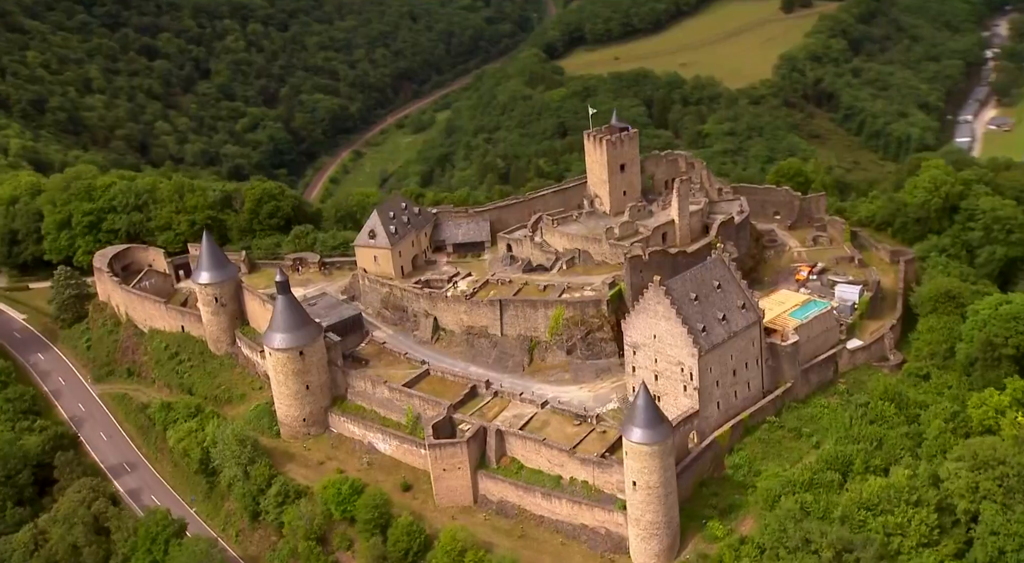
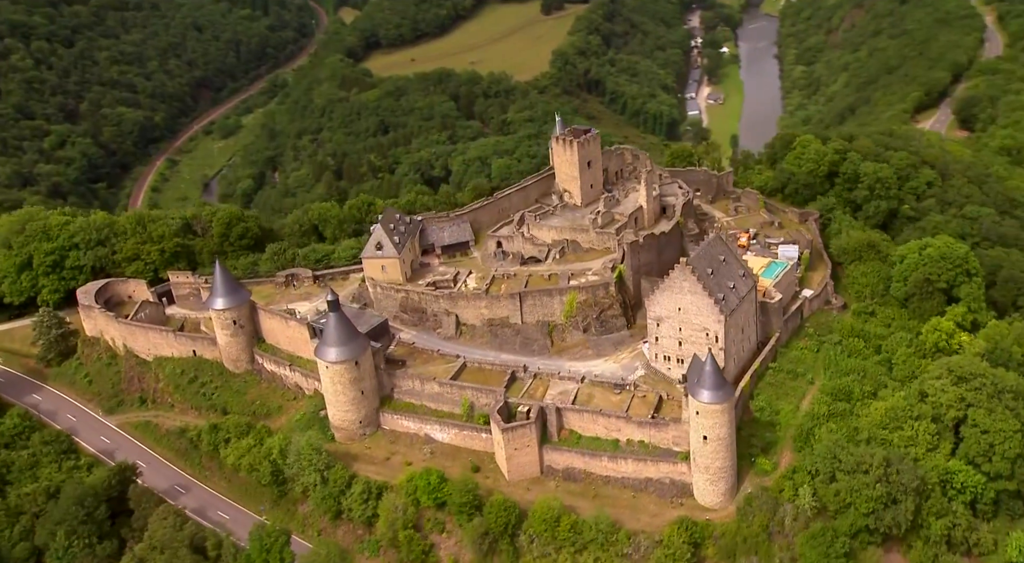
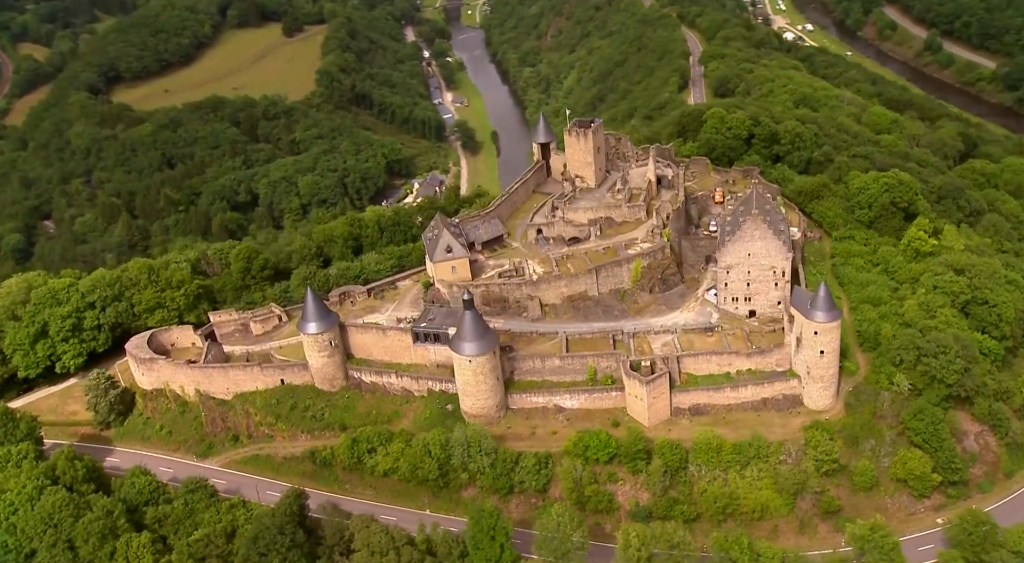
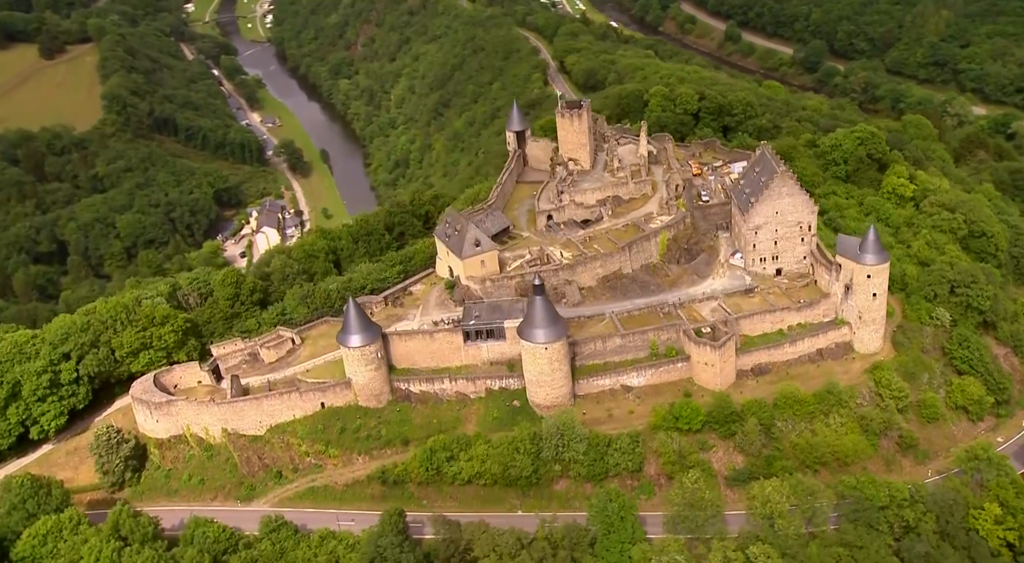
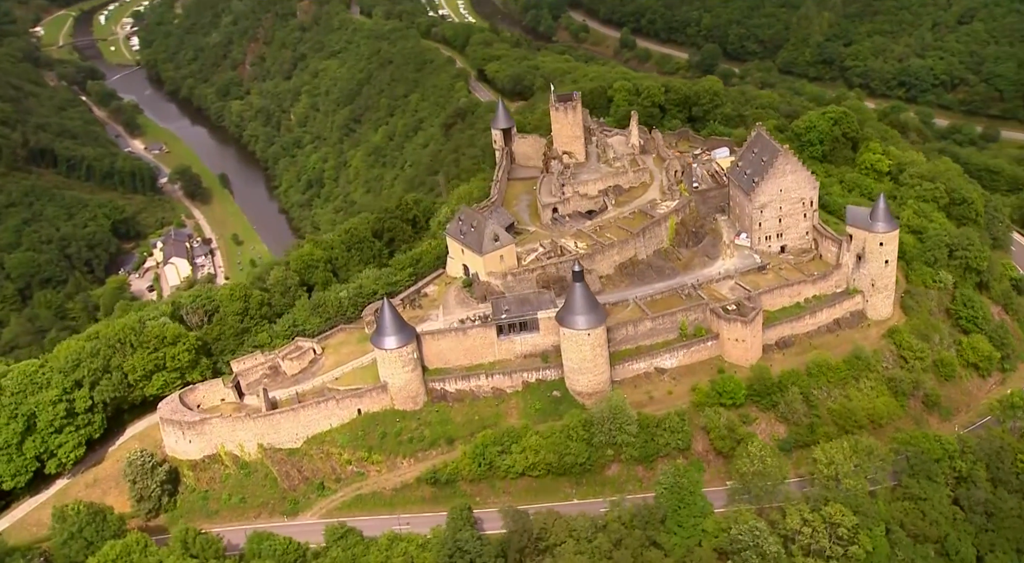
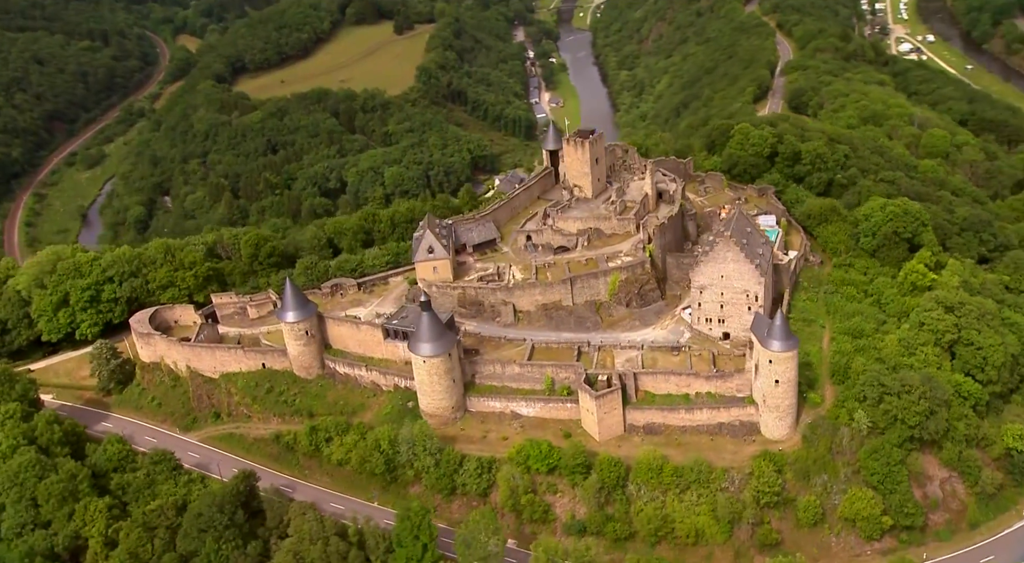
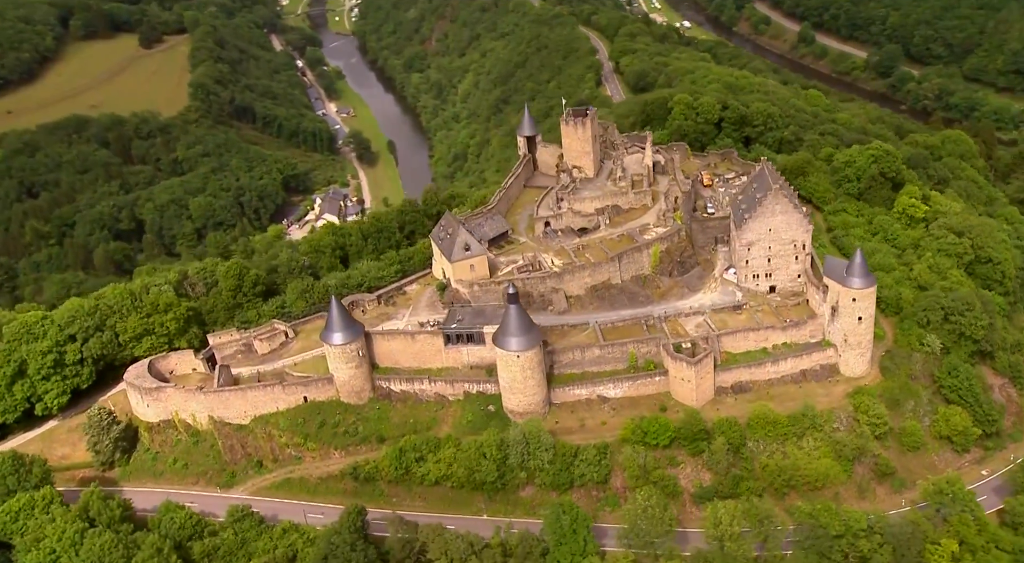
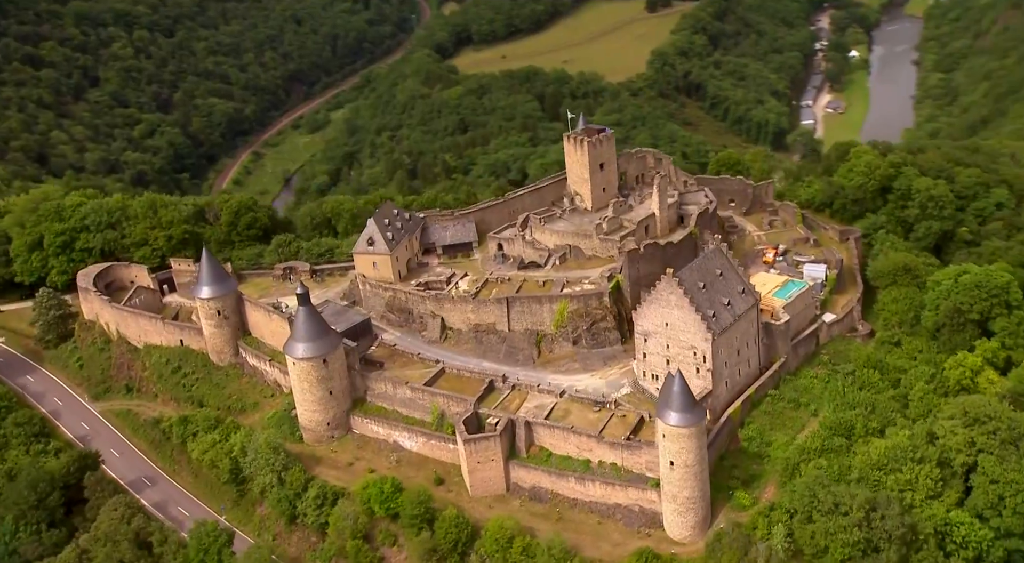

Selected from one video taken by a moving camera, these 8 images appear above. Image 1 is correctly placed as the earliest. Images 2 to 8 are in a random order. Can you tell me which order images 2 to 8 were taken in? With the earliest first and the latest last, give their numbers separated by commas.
8, 2, 6, 3, 7, 4, 5
